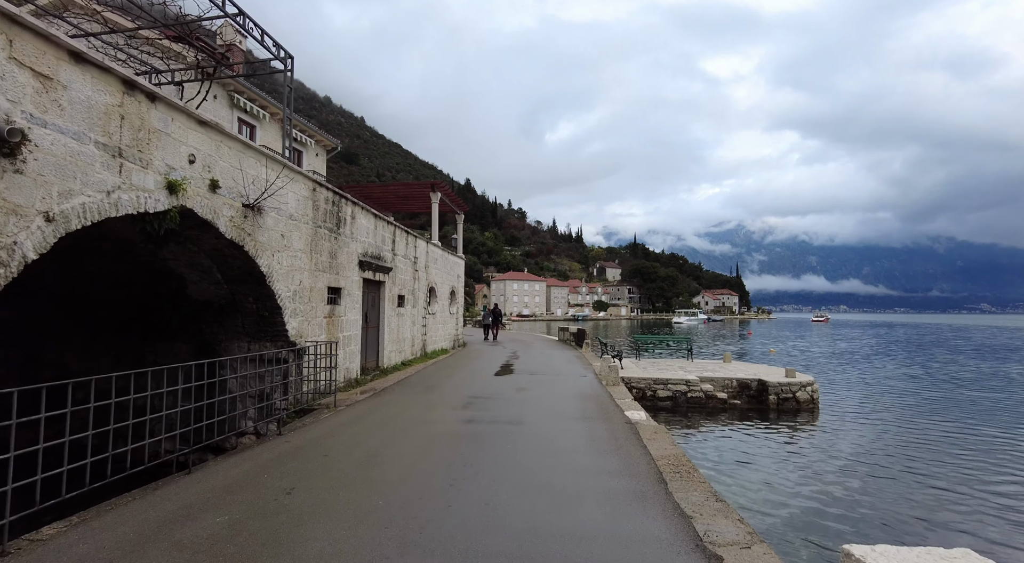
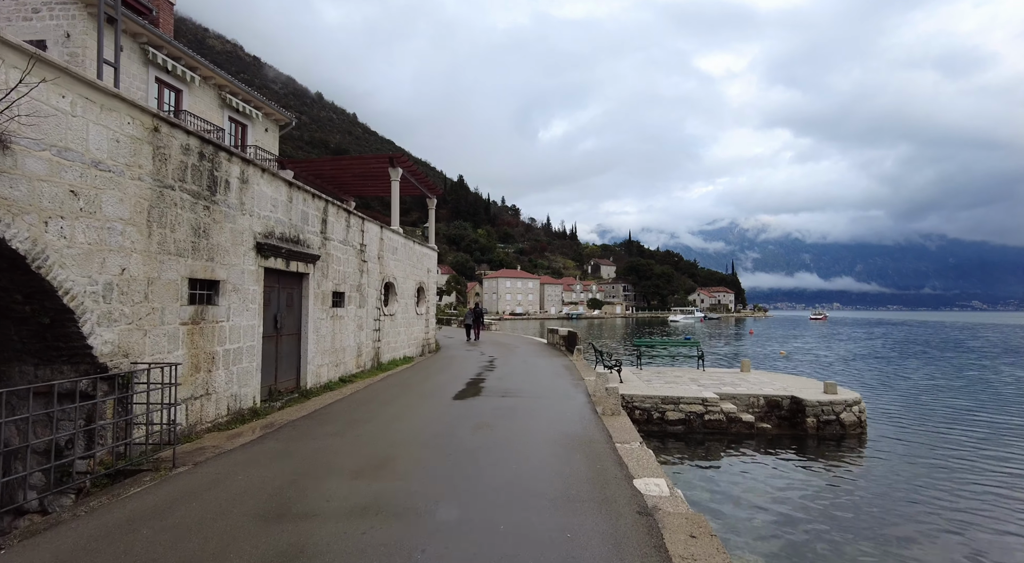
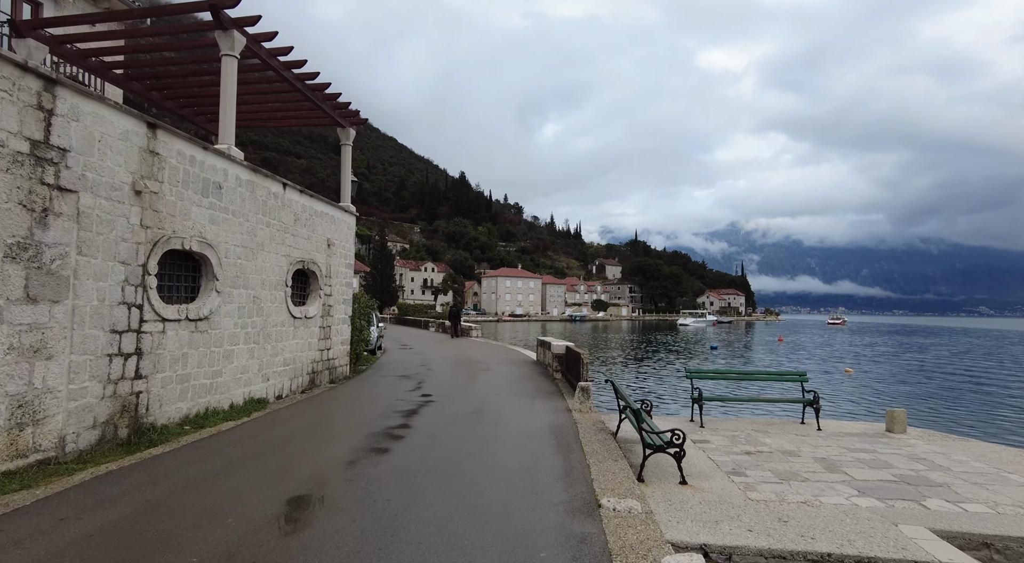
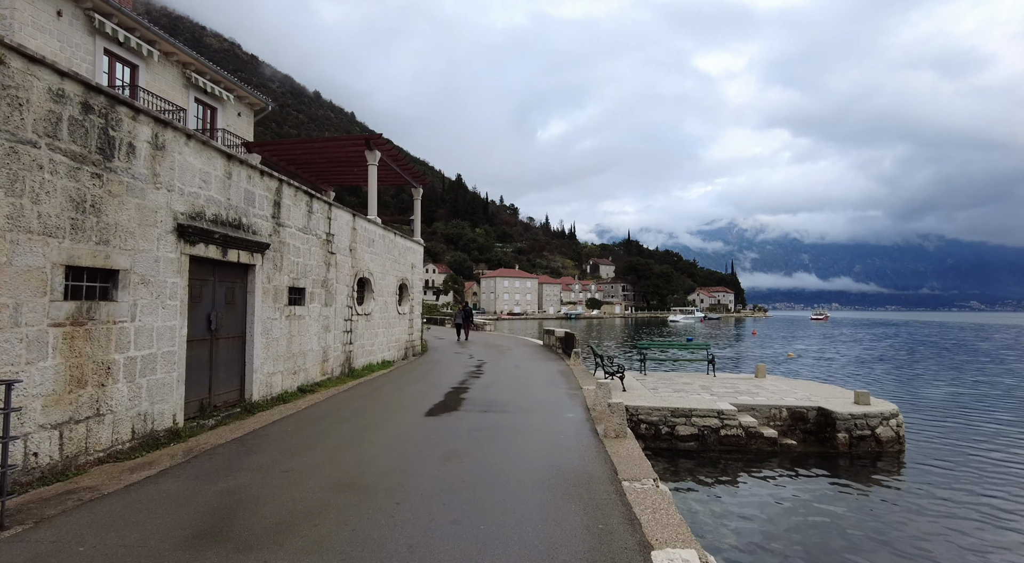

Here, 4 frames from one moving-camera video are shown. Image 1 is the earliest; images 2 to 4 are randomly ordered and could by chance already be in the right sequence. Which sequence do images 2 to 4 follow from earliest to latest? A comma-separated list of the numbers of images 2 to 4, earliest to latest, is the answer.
2, 4, 3
